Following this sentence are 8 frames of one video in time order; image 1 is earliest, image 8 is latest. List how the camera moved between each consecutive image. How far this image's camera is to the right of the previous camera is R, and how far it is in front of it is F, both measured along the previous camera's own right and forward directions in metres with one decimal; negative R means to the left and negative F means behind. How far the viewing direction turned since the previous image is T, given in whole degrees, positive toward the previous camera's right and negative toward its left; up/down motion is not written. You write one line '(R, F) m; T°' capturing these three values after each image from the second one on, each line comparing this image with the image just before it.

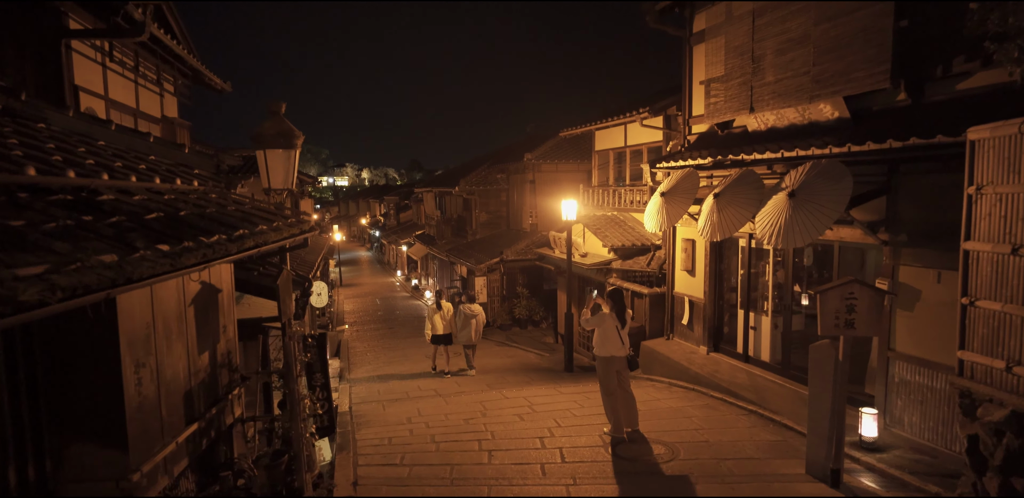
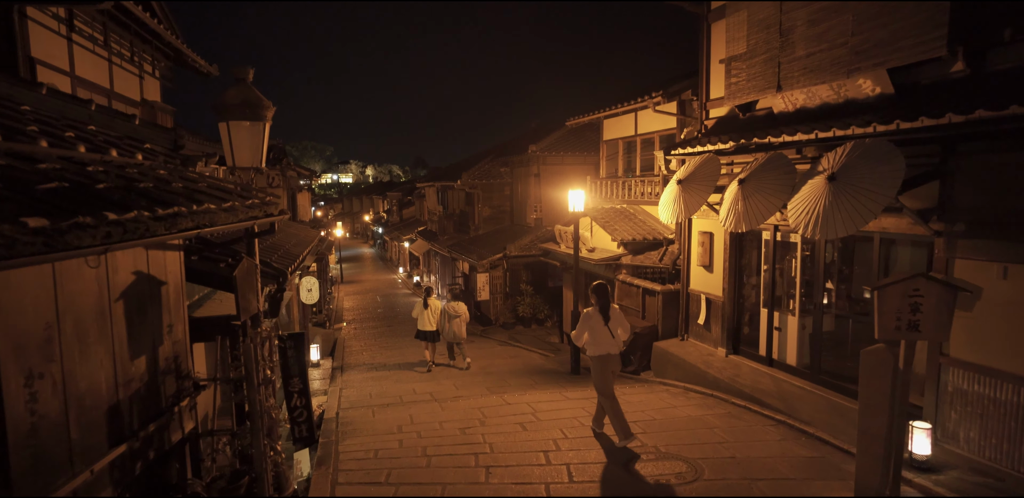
(0.0, +0.9) m; 0°
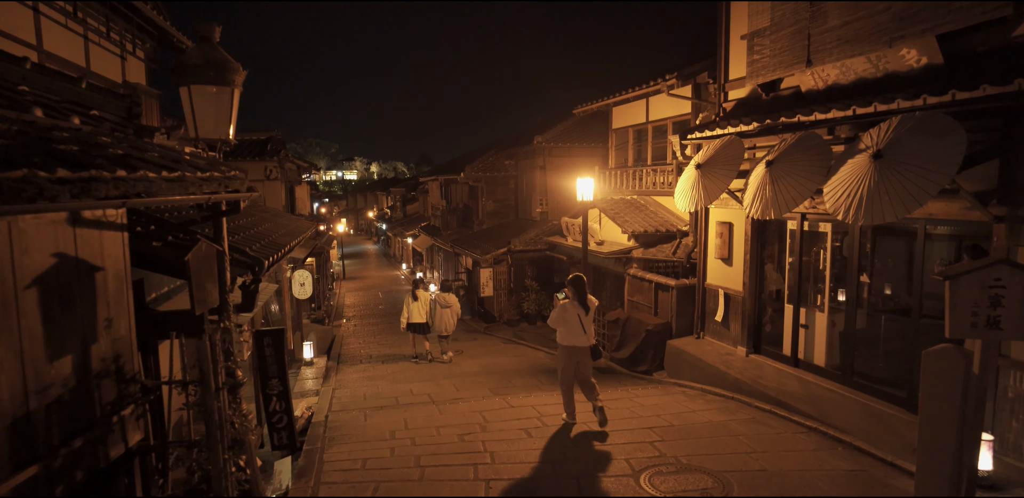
(0.0, +0.8) m; 0°
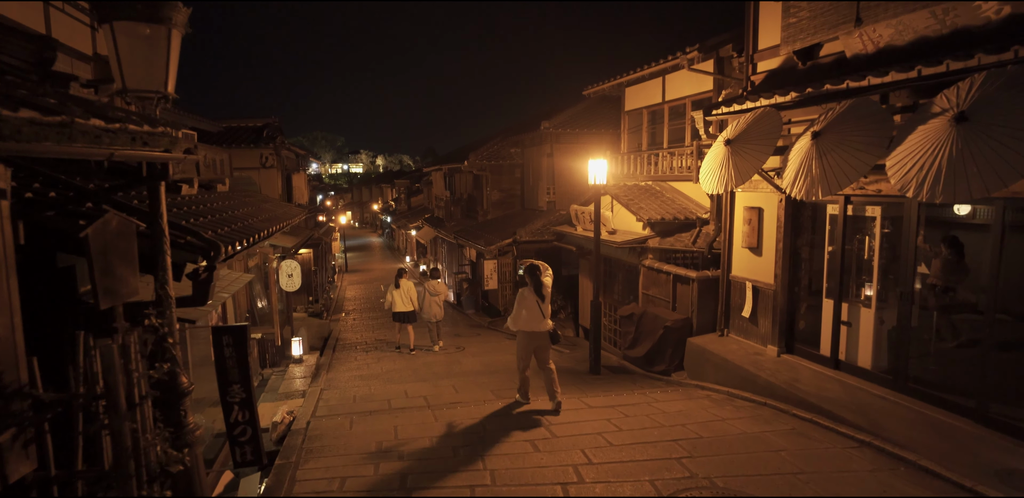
(0.0, +1.1) m; -1°
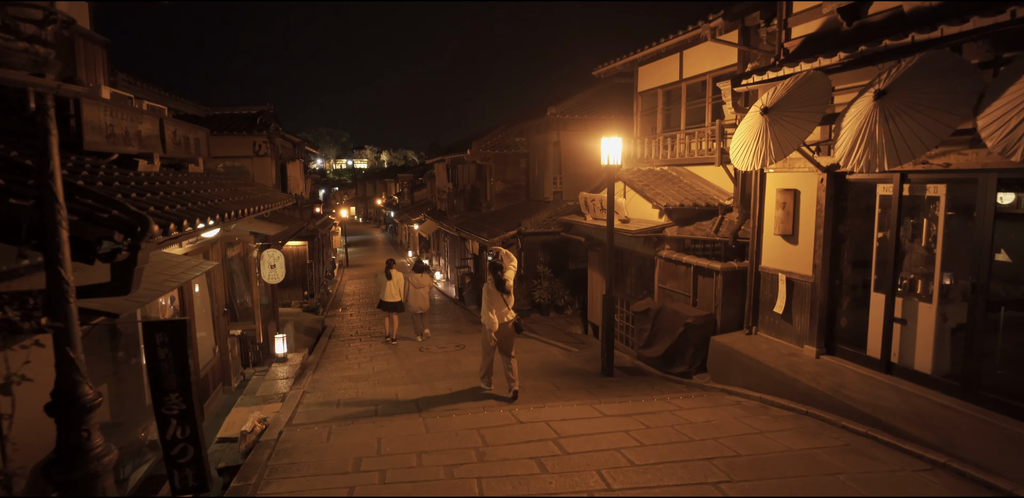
(0.0, +1.1) m; 0°
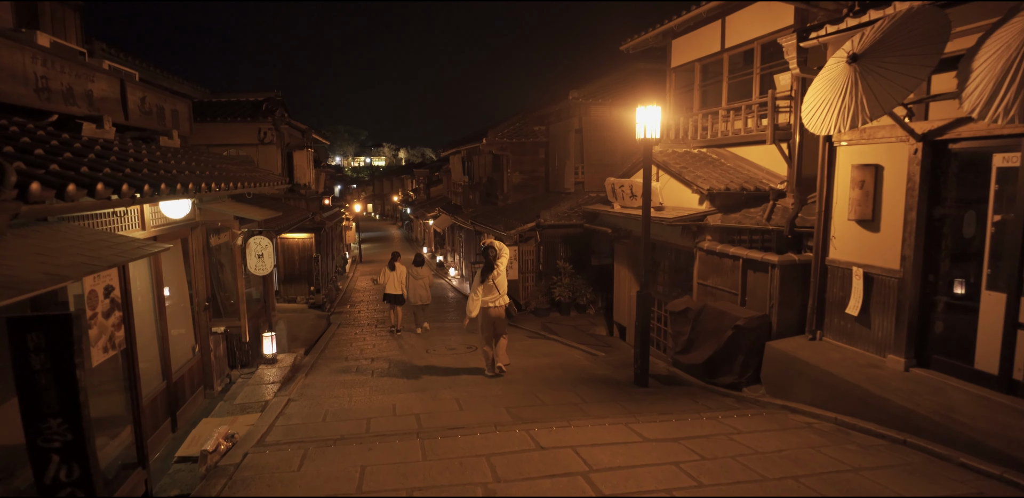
(0.0, +1.4) m; -2°
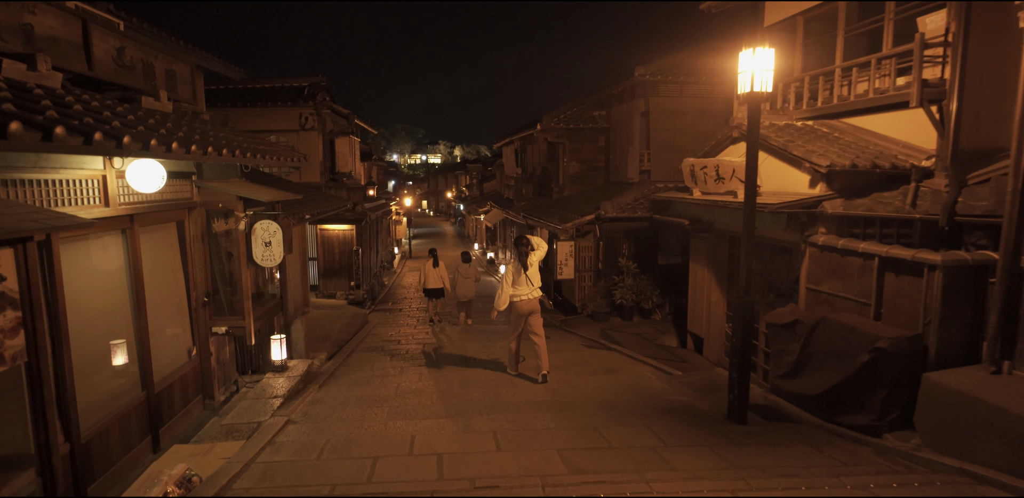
(0.0, +2.0) m; -5°
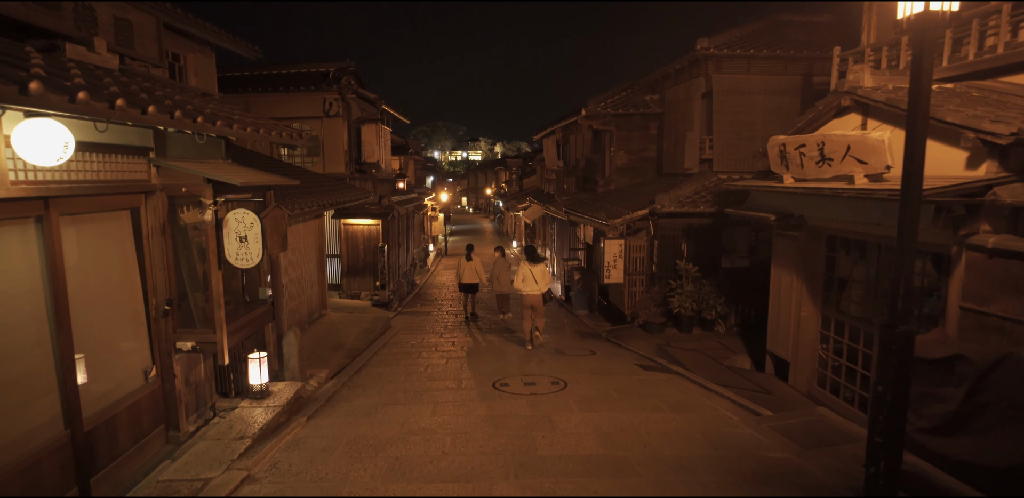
(0.0, +2.0) m; -4°
